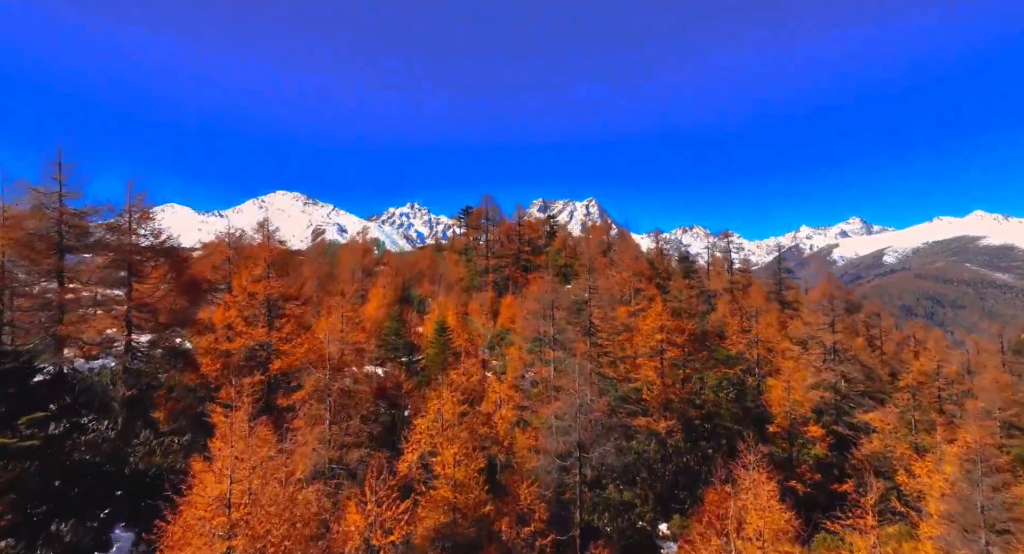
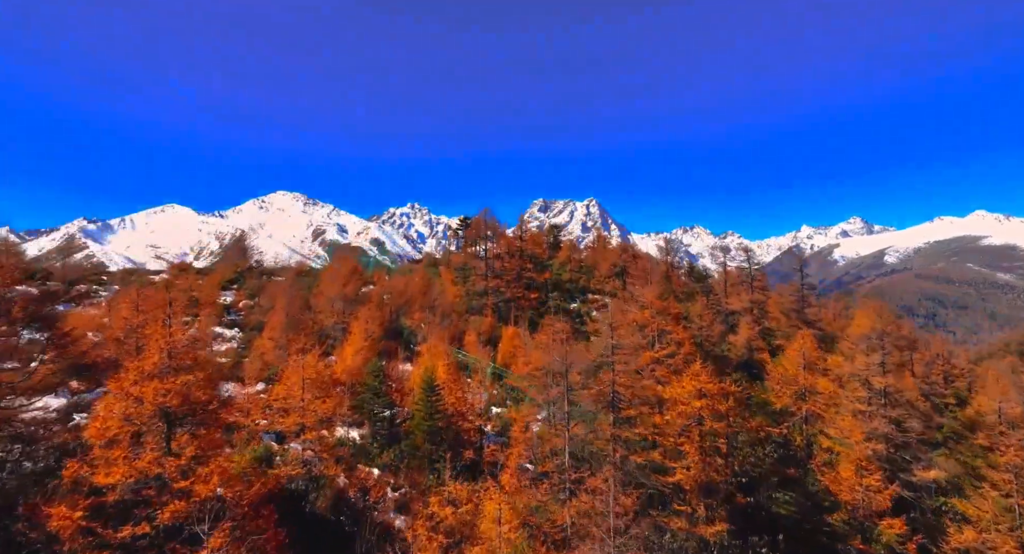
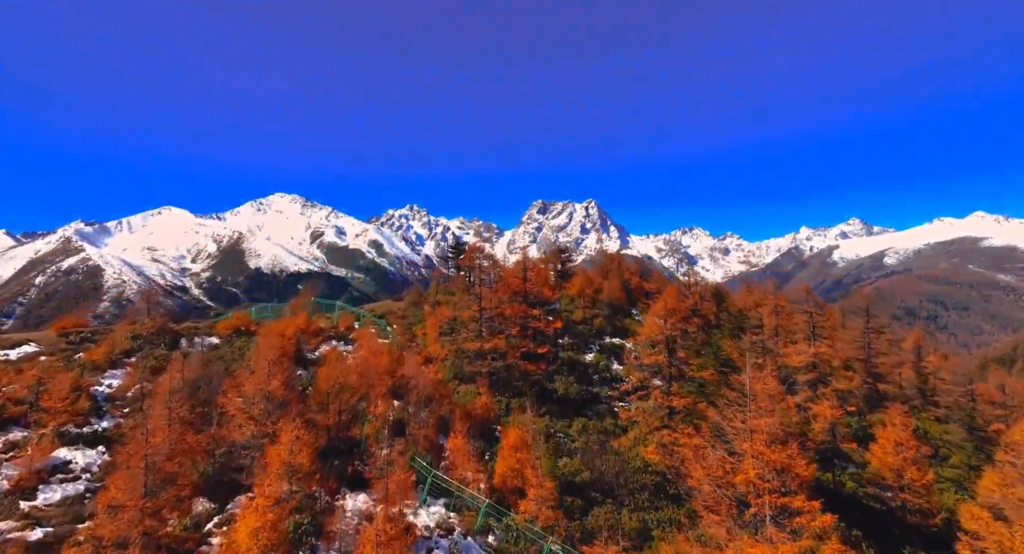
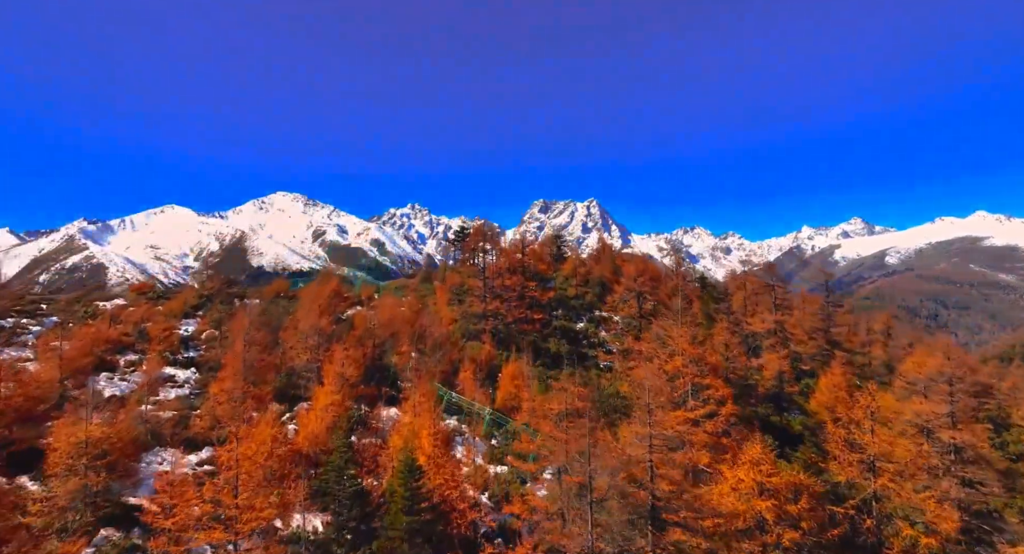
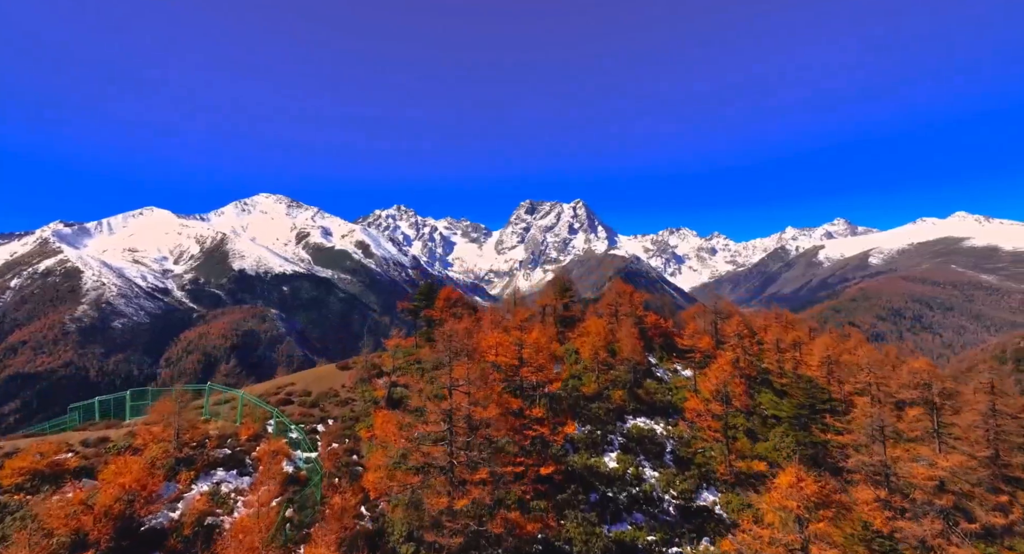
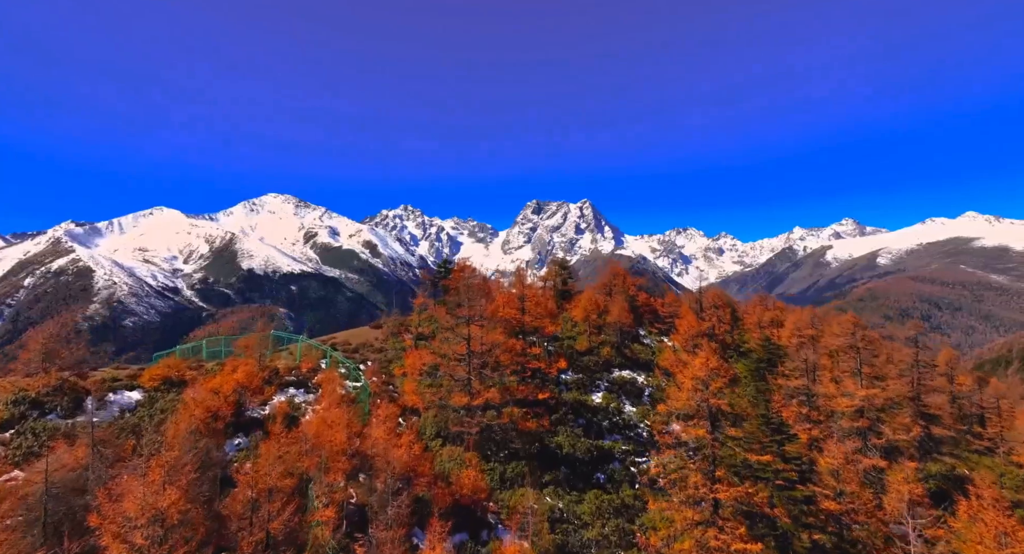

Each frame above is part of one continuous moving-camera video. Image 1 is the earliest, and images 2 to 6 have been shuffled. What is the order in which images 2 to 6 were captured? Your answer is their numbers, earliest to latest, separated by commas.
2, 4, 3, 6, 5
